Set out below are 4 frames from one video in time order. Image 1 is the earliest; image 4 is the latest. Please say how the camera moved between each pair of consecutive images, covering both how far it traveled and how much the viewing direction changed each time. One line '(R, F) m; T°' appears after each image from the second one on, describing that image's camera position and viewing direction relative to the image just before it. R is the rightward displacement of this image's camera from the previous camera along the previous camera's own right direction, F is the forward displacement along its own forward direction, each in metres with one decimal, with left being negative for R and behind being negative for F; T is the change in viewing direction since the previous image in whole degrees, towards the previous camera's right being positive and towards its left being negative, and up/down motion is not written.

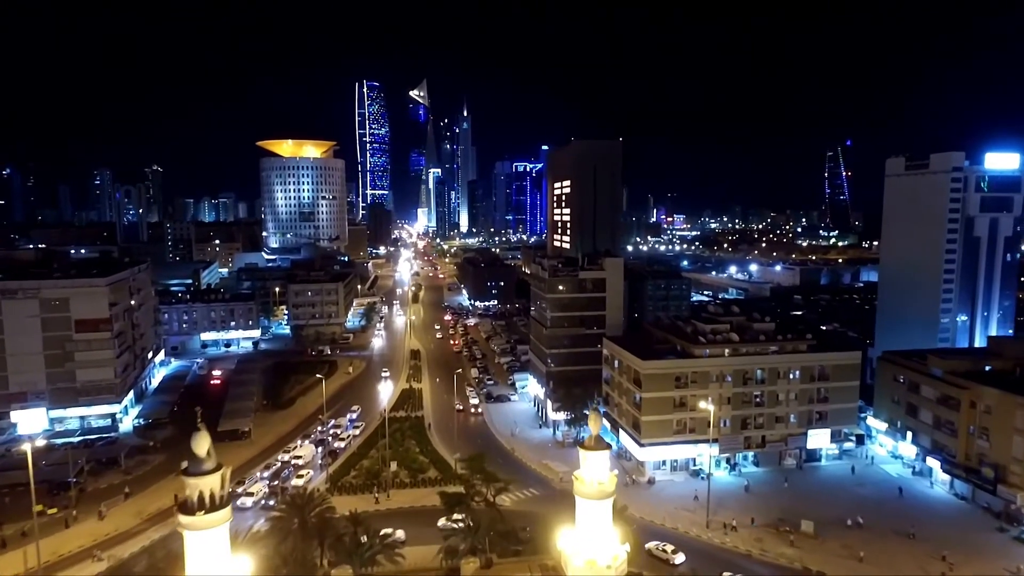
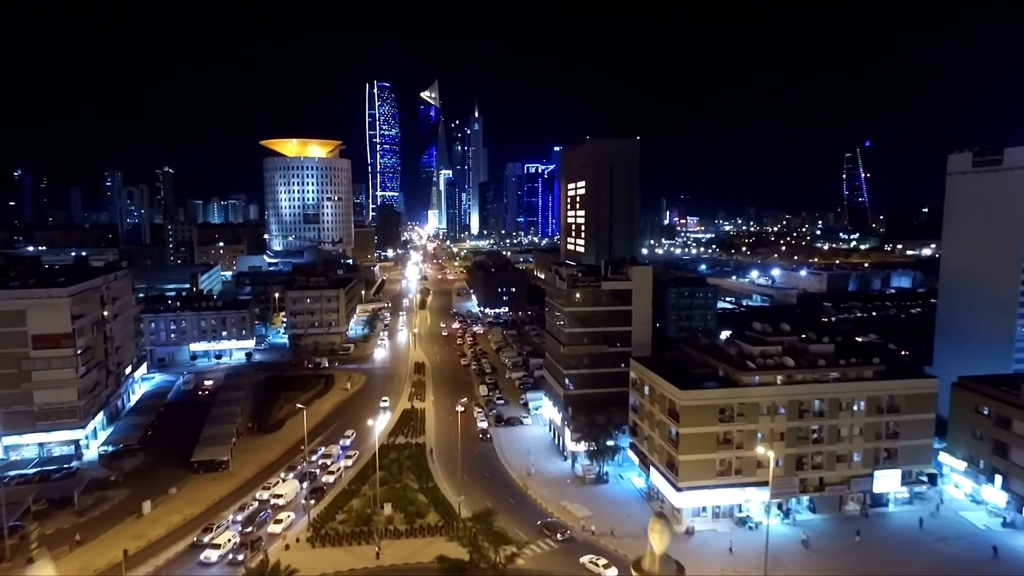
(-0.1, +4.5) m; -1°
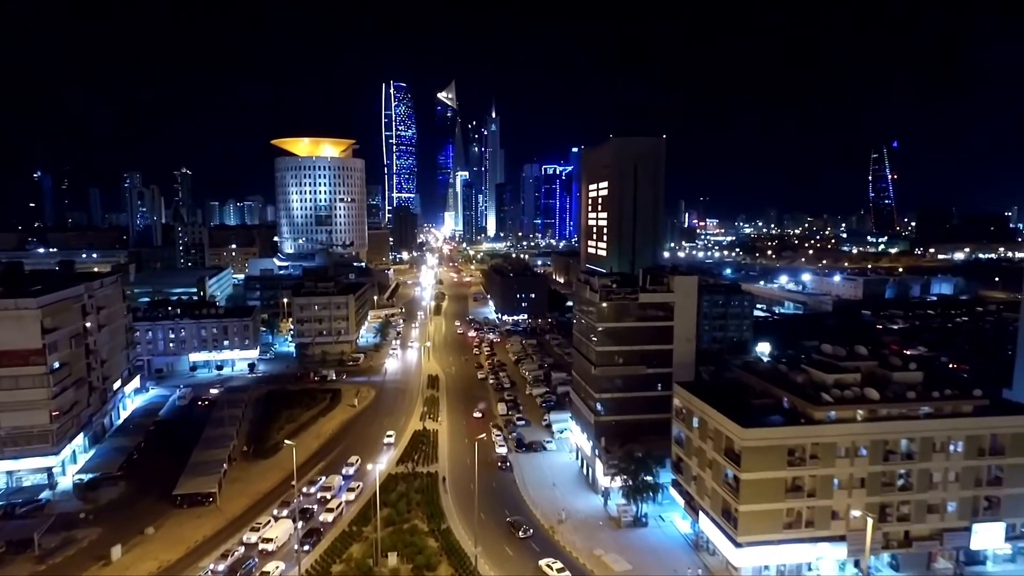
(-0.4, +4.0) m; -1°
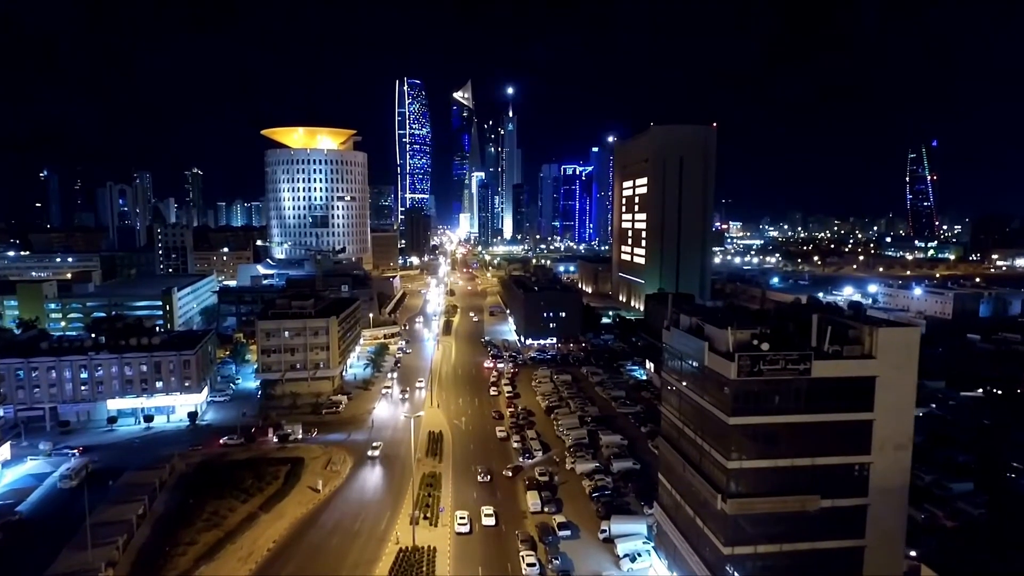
(-1.0, +13.9) m; -1°
